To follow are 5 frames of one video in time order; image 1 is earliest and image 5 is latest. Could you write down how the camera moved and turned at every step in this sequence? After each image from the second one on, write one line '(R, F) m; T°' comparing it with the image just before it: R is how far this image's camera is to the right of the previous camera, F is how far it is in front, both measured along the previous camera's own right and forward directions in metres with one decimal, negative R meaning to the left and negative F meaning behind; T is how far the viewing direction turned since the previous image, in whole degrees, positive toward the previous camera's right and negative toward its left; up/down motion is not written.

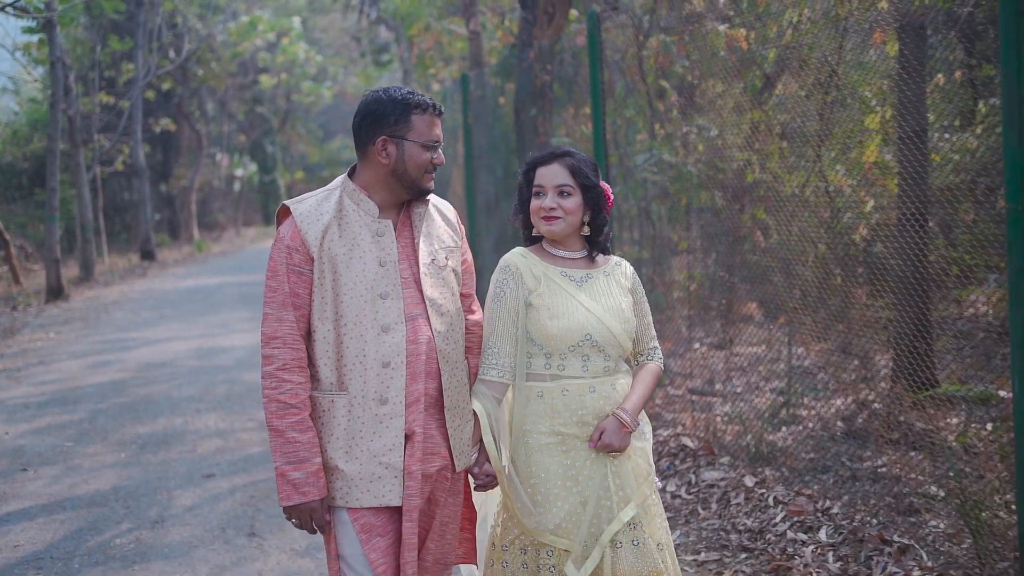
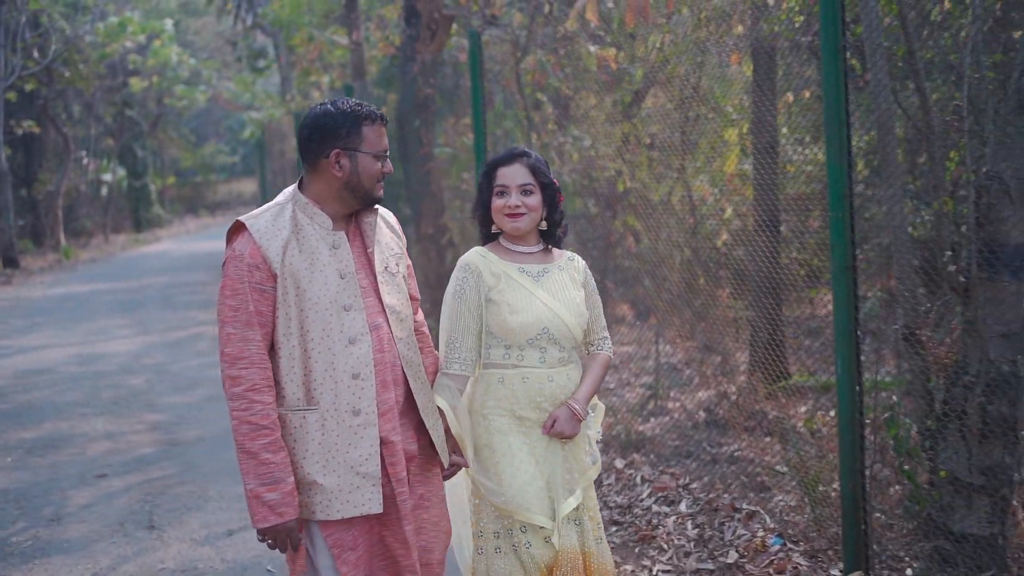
(0.0, -0.3) m; +7°
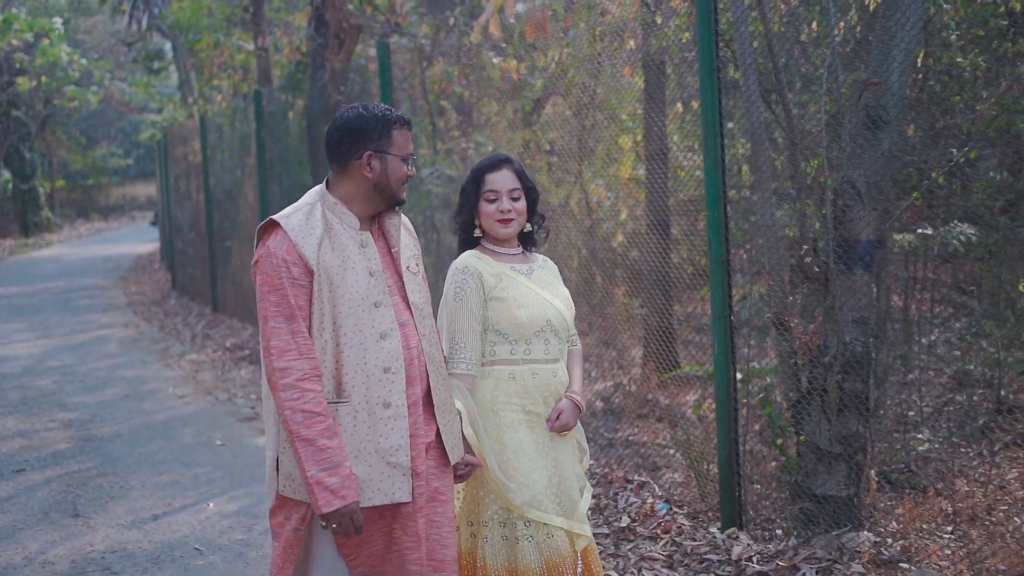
(0.0, -0.3) m; +6°
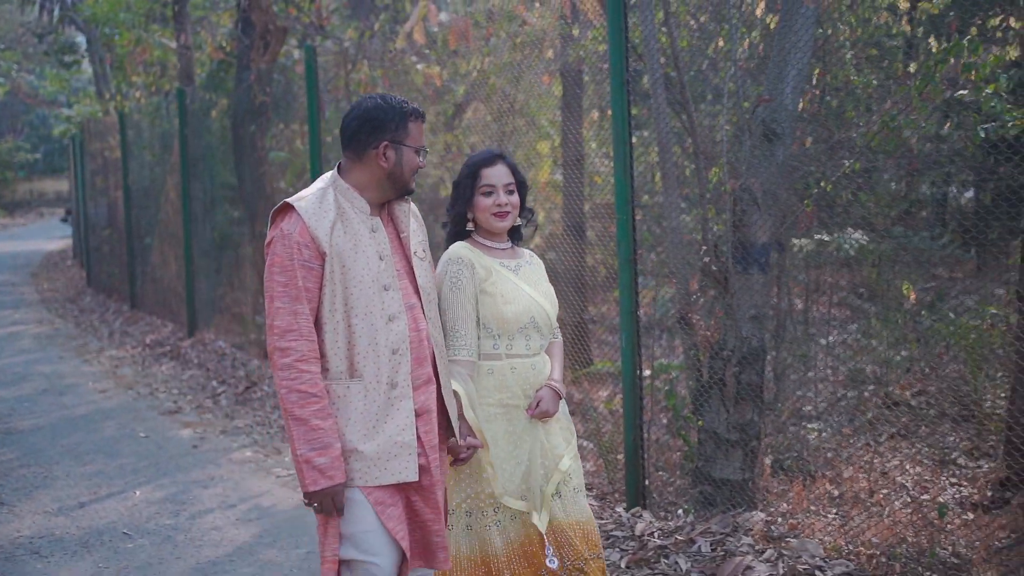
(0.0, -0.2) m; +5°
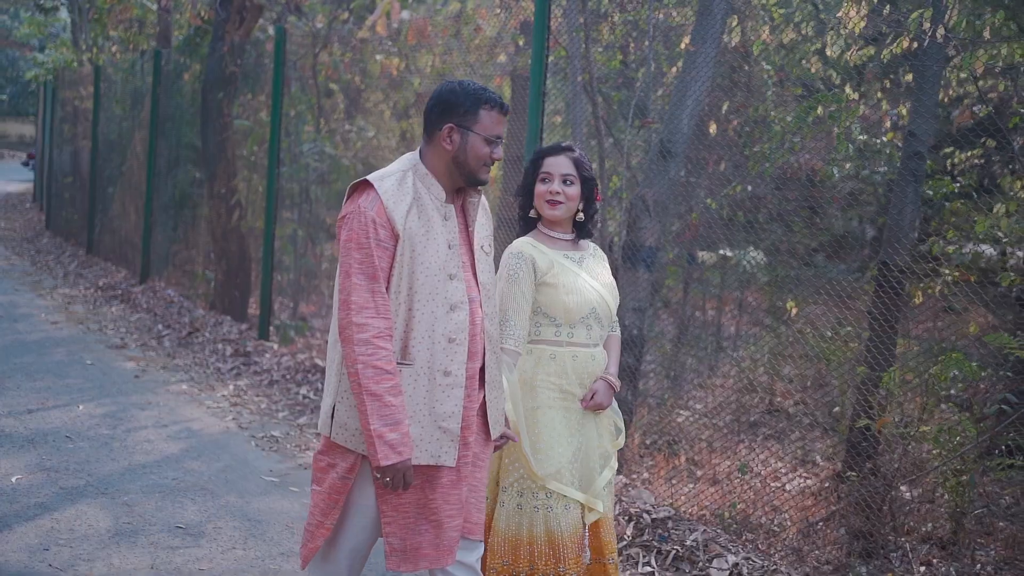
(+0.2, -0.6) m; +2°
